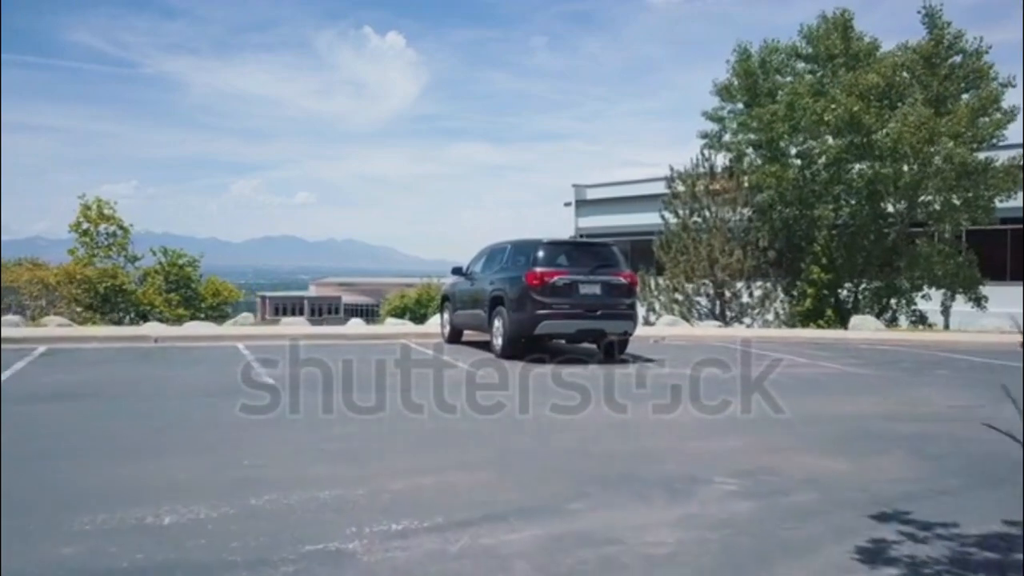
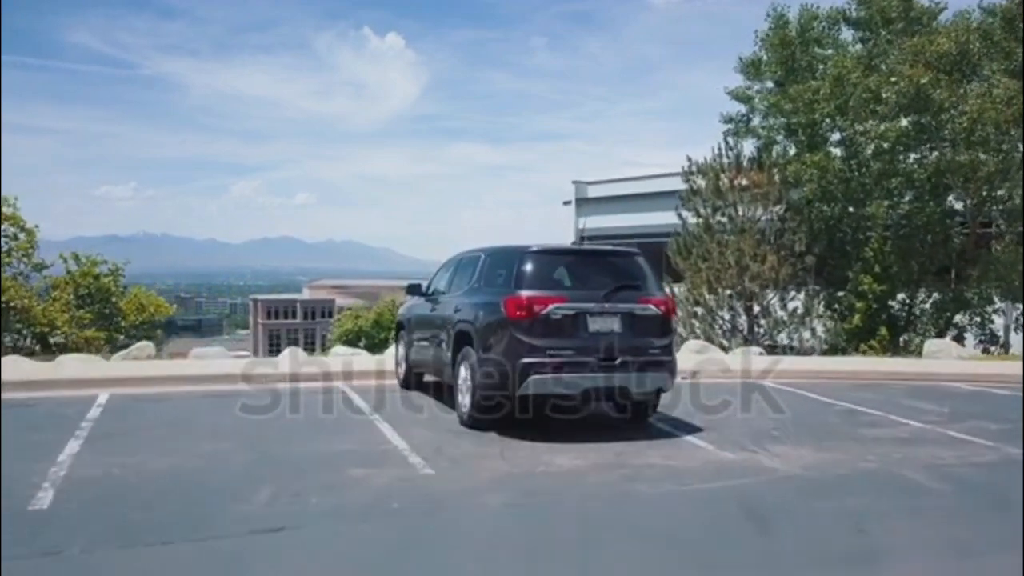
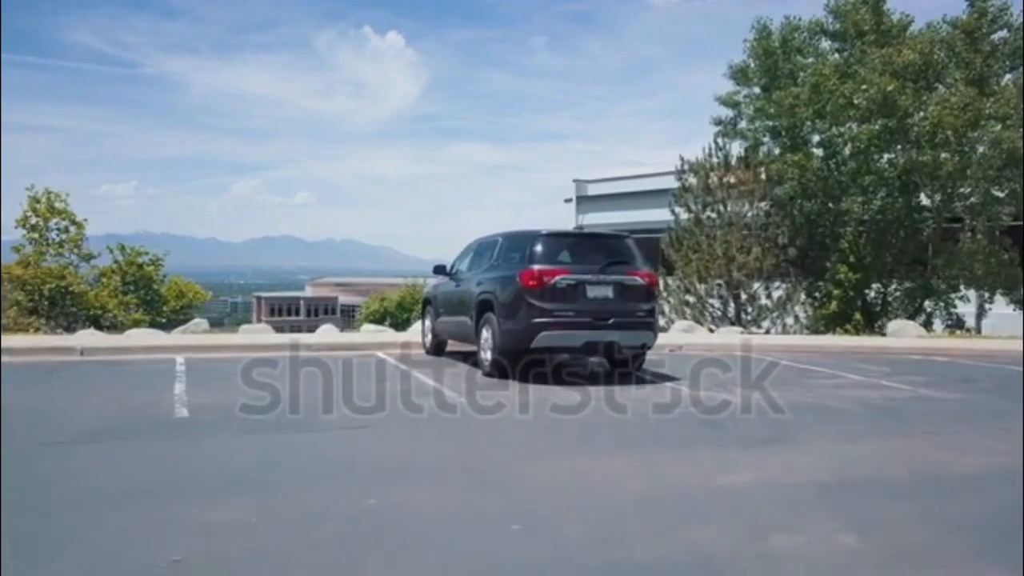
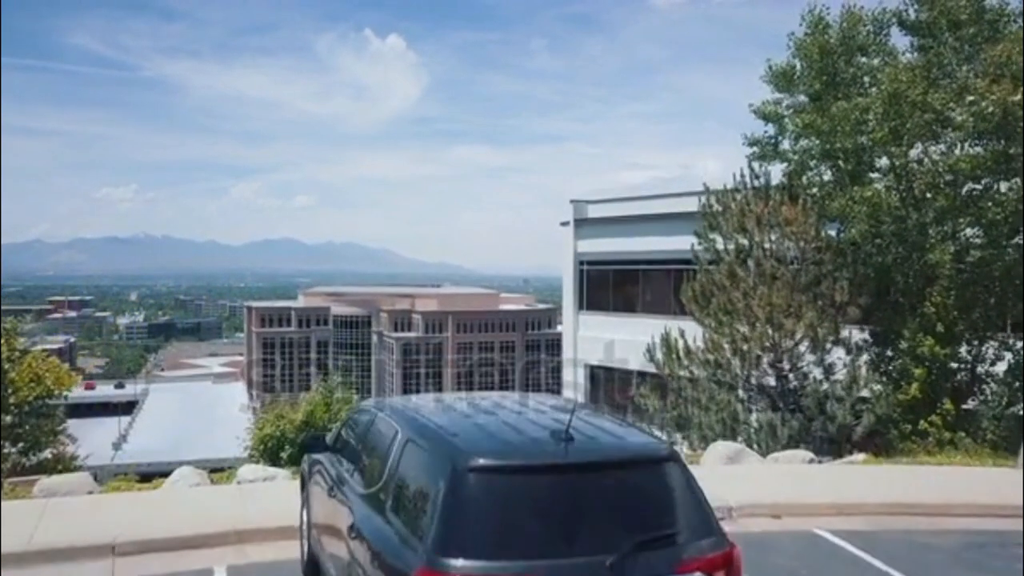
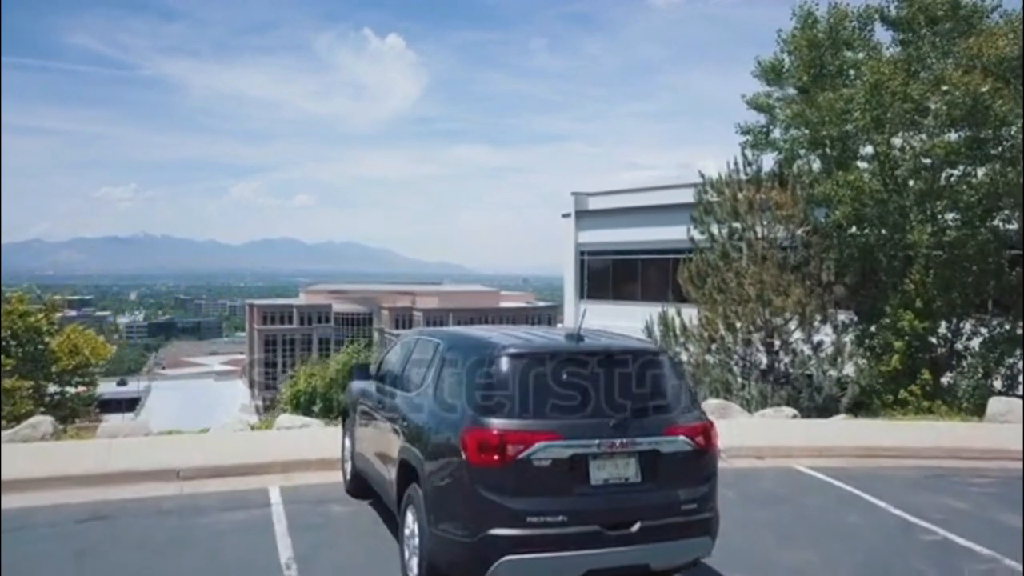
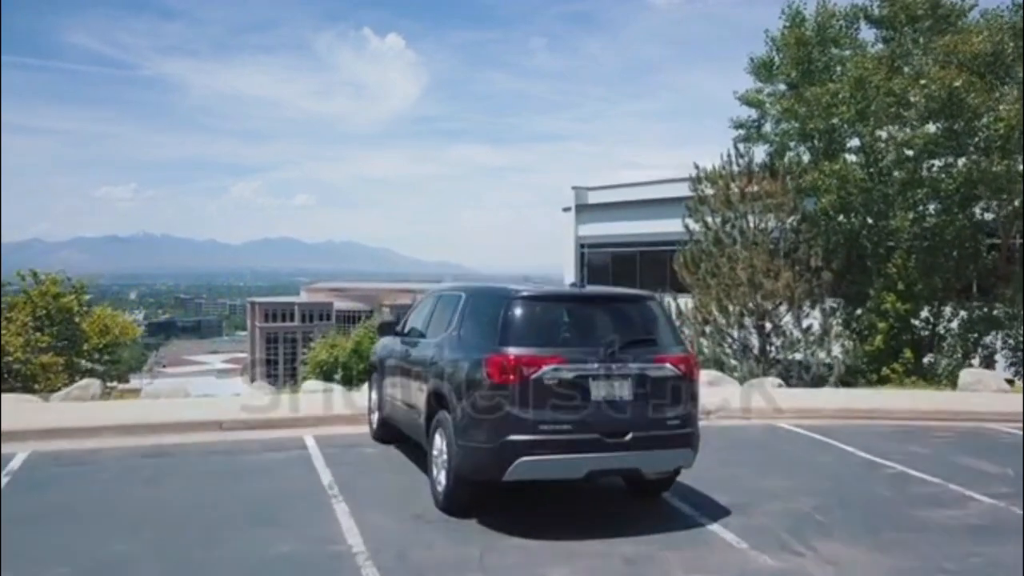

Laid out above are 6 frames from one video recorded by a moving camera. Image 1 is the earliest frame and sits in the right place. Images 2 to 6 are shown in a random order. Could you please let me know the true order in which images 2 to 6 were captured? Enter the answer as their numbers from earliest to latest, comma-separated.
3, 2, 6, 5, 4
